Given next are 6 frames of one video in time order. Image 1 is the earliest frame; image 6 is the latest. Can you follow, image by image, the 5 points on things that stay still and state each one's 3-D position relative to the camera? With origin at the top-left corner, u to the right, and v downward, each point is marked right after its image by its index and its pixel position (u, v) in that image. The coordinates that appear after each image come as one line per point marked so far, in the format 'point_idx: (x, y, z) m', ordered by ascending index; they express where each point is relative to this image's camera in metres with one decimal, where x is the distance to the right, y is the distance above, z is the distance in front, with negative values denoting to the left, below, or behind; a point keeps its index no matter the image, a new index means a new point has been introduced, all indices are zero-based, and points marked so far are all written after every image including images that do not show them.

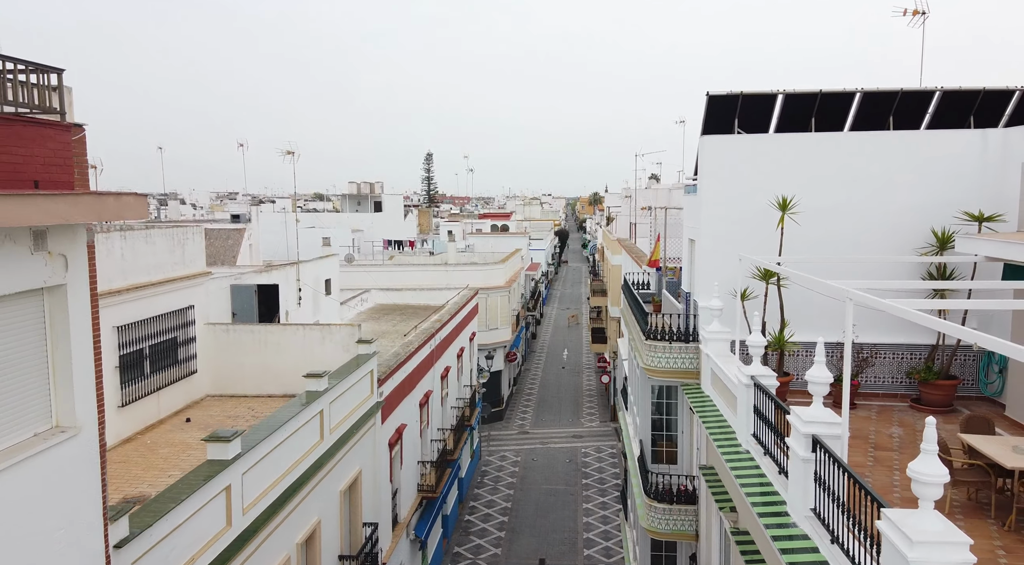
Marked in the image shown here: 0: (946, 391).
0: (+5.9, -1.4, +8.8) m
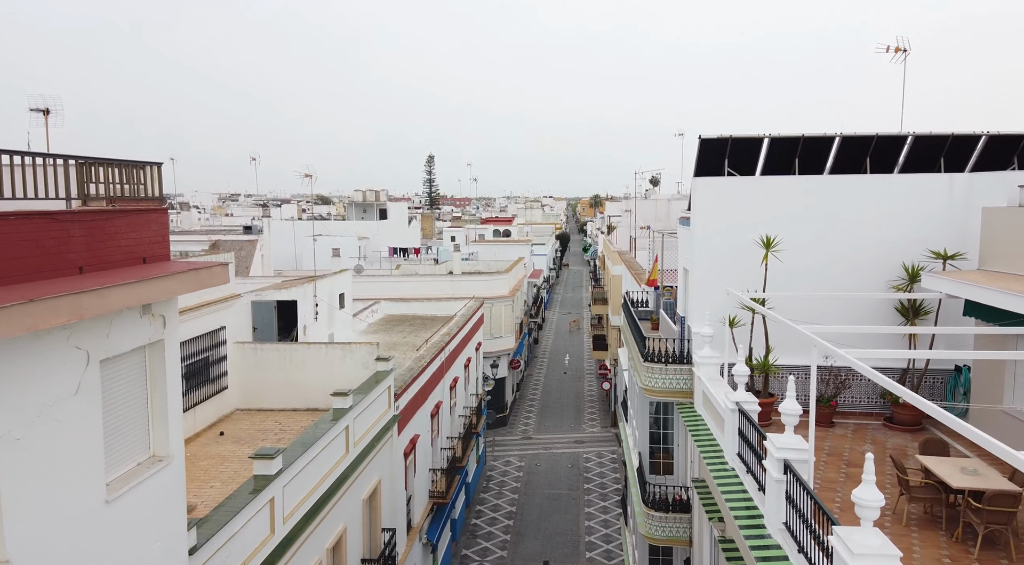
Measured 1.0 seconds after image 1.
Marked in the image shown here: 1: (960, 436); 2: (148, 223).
0: (+6.1, -1.9, +9.8) m
1: (+6.6, -2.3, +9.6) m
2: (-3.0, +0.5, +5.5) m
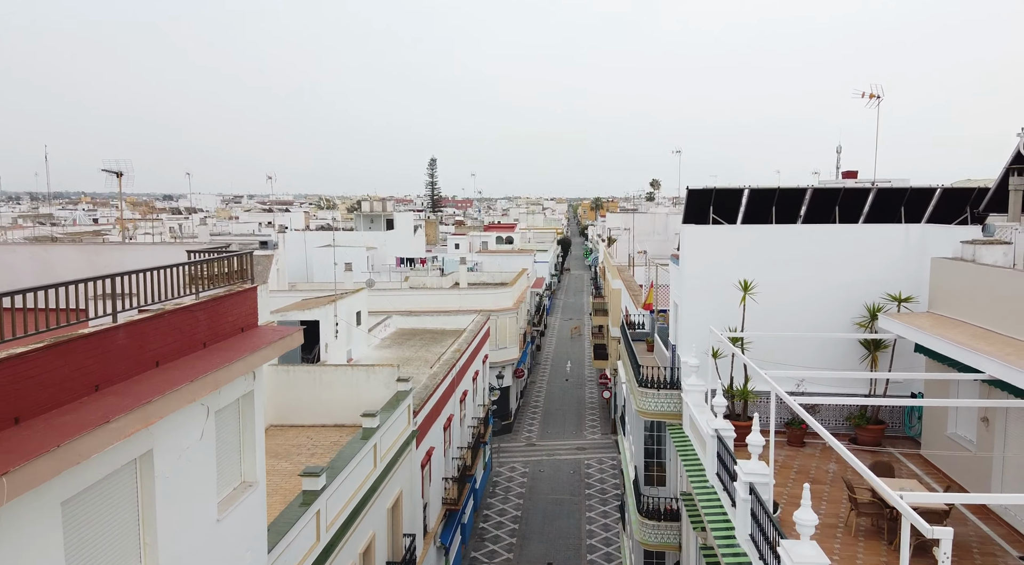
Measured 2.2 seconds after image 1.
0: (+6.3, -2.6, +11.2) m
1: (+6.8, -2.9, +11.1) m
2: (-2.9, -0.2, +7.0) m
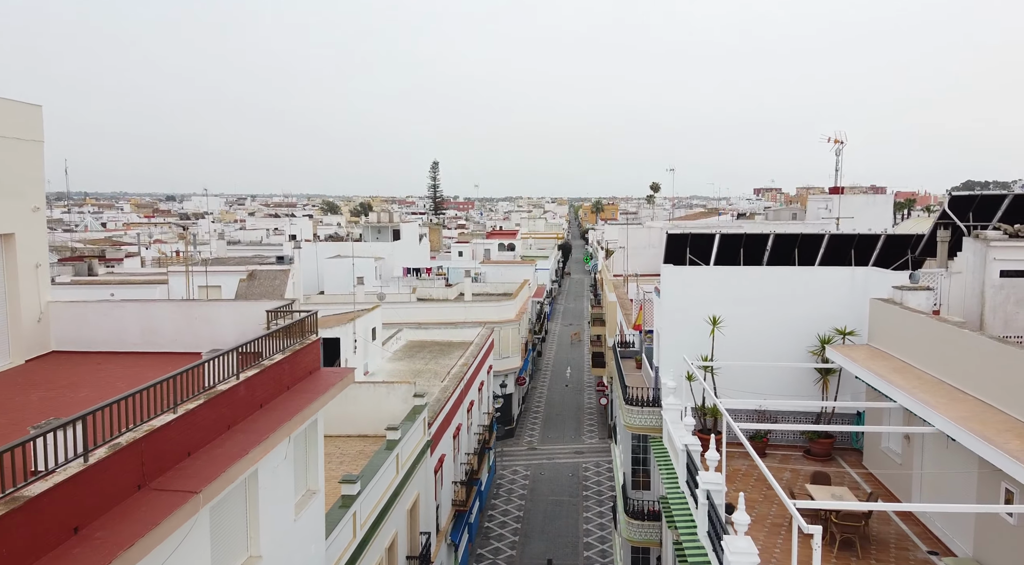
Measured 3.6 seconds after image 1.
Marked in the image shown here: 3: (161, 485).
0: (+6.4, -3.3, +13.2) m
1: (+6.9, -3.7, +13.1) m
2: (-2.8, -0.9, +9.0) m
3: (-3.0, -1.7, +5.6) m
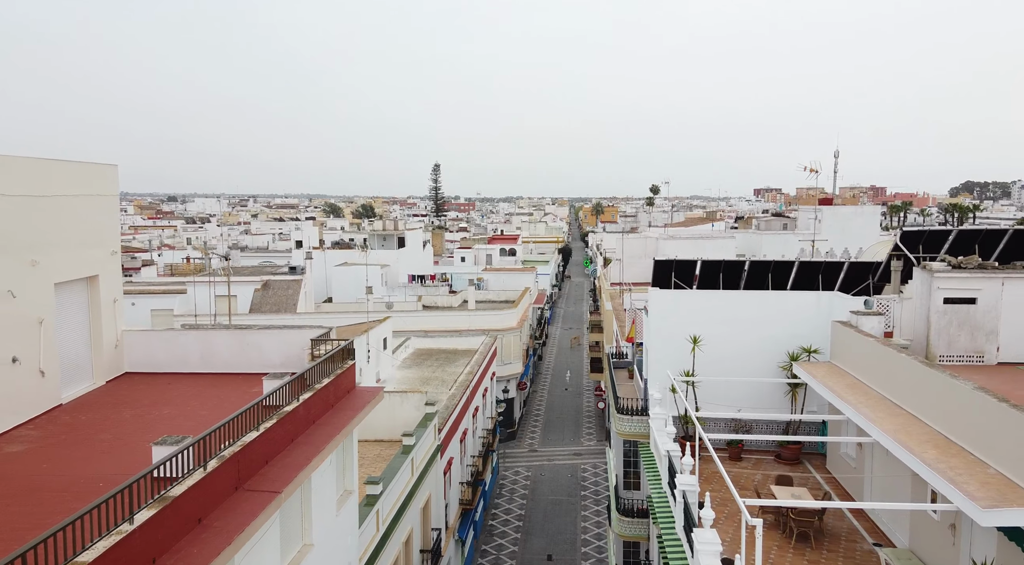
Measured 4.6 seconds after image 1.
0: (+6.4, -3.9, +14.9) m
1: (+7.0, -4.2, +14.8) m
2: (-2.7, -1.5, +10.7) m
3: (-2.9, -2.3, +7.3) m
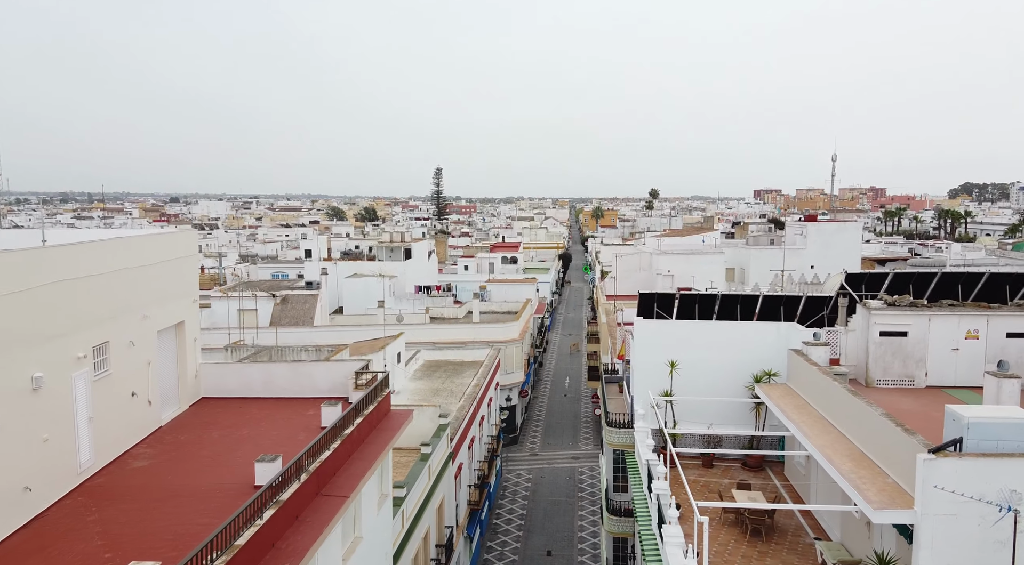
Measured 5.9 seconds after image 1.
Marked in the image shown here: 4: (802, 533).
0: (+6.6, -4.8, +17.5) m
1: (+7.1, -5.1, +17.4) m
2: (-2.6, -2.4, +13.3) m
3: (-2.8, -3.2, +9.9) m
4: (+6.5, -5.6, +14.7) m
